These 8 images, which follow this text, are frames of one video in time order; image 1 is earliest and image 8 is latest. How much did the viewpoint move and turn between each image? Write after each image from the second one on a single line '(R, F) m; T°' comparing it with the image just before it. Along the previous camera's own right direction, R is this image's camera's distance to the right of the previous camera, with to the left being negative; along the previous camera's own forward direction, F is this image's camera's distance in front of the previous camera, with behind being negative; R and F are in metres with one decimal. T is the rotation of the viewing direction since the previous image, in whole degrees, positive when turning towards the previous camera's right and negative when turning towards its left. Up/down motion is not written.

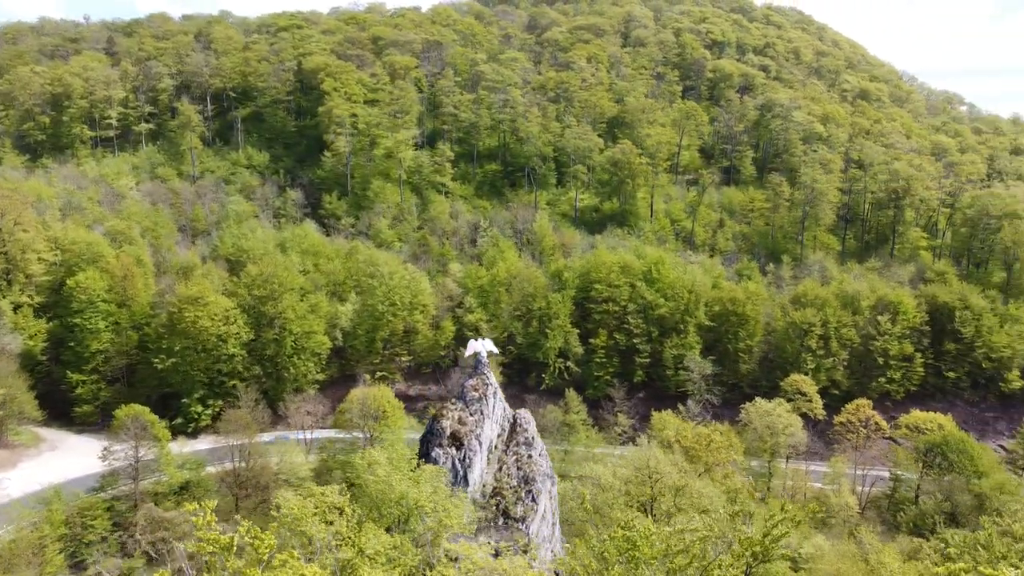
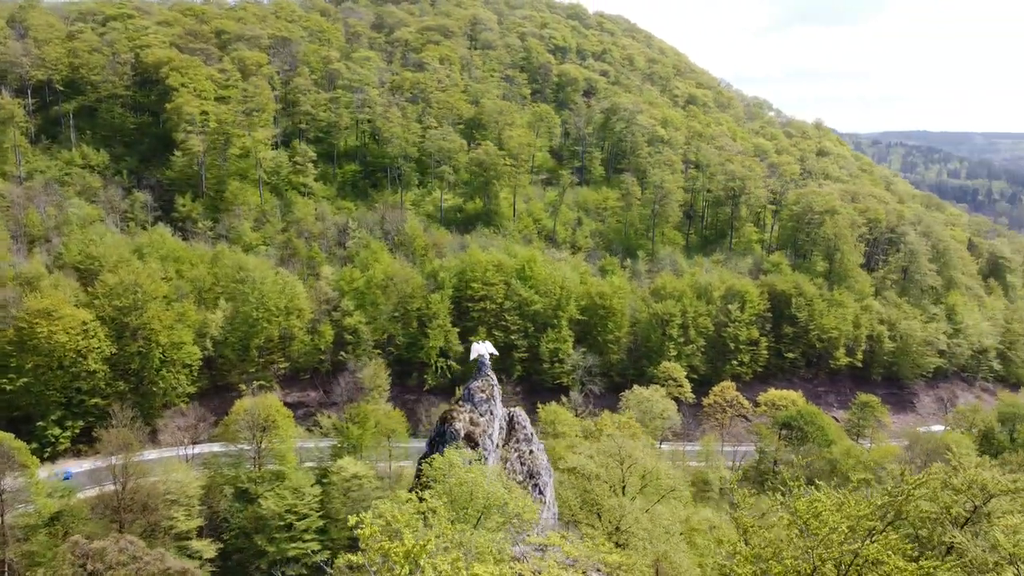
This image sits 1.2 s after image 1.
(-4.5, -0.5) m; +12°
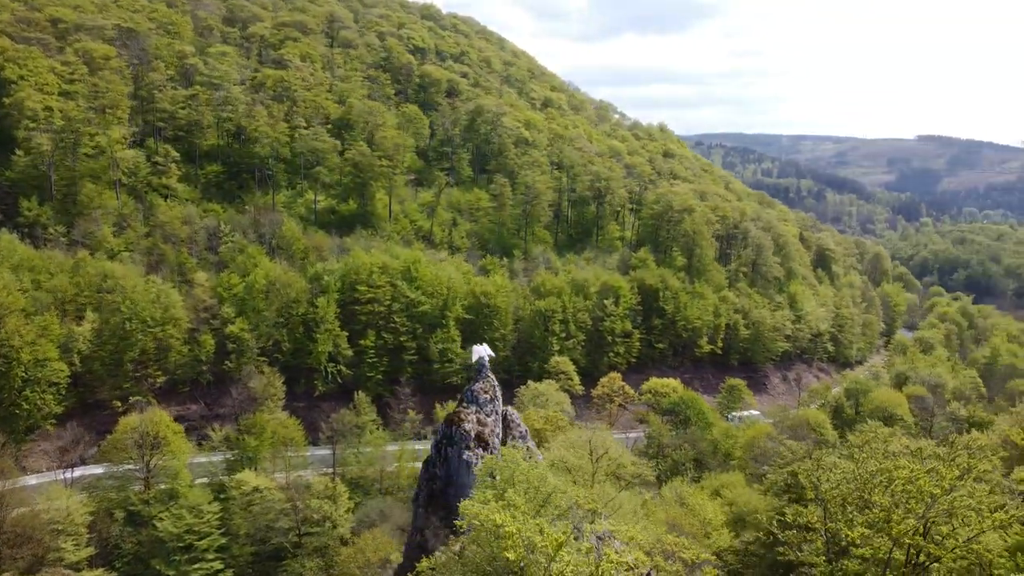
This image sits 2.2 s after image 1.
(-4.3, -0.4) m; +11°
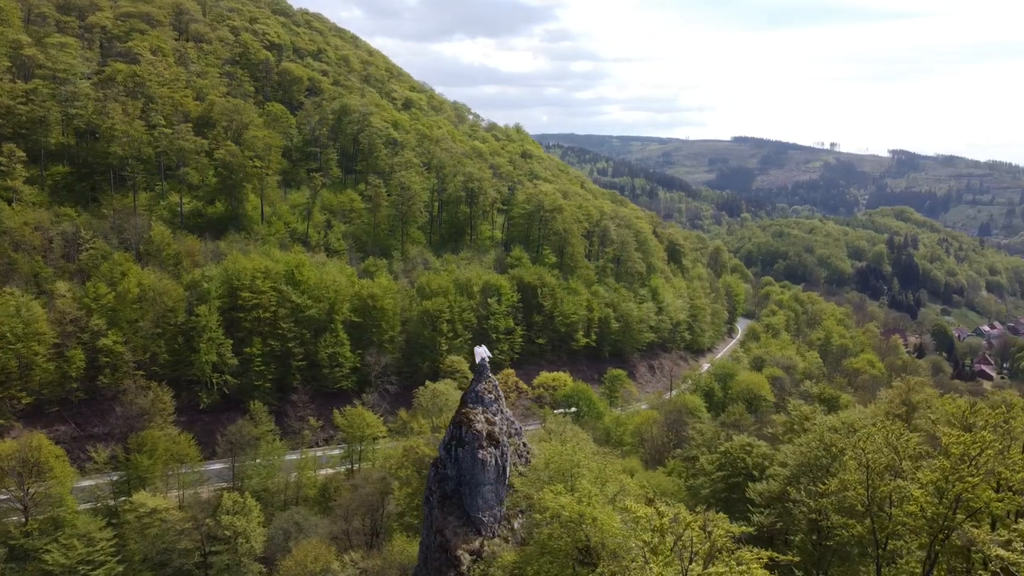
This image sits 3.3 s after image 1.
(-4.4, -0.4) m; +11°
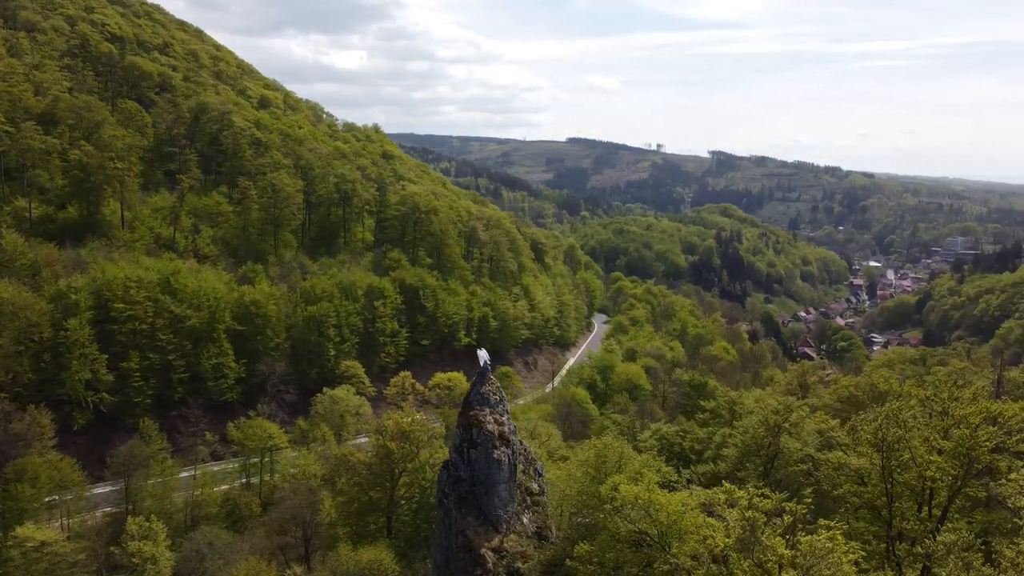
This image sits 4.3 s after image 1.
(-4.6, -0.3) m; +11°
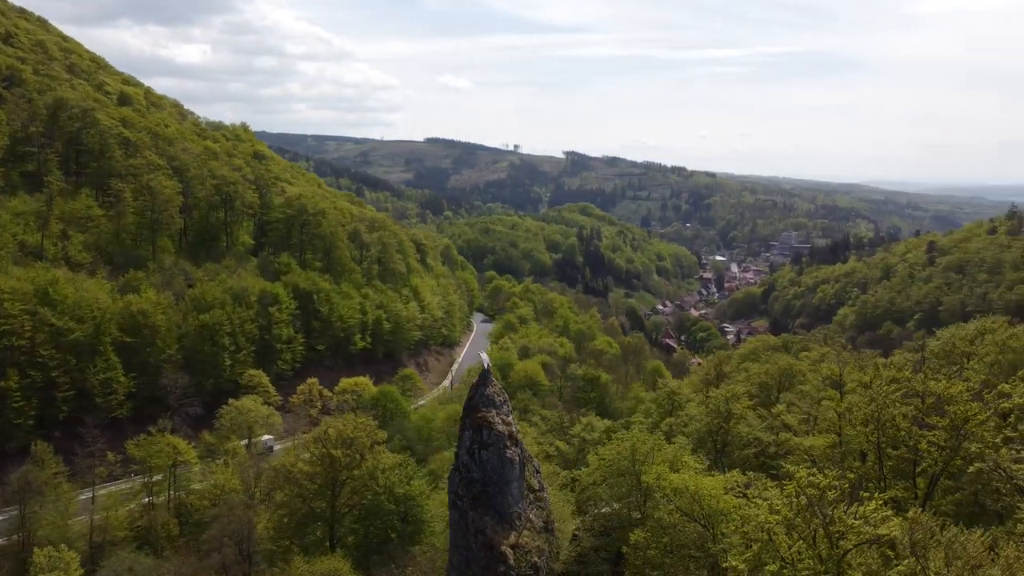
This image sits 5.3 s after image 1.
(-4.1, -0.2) m; +10°
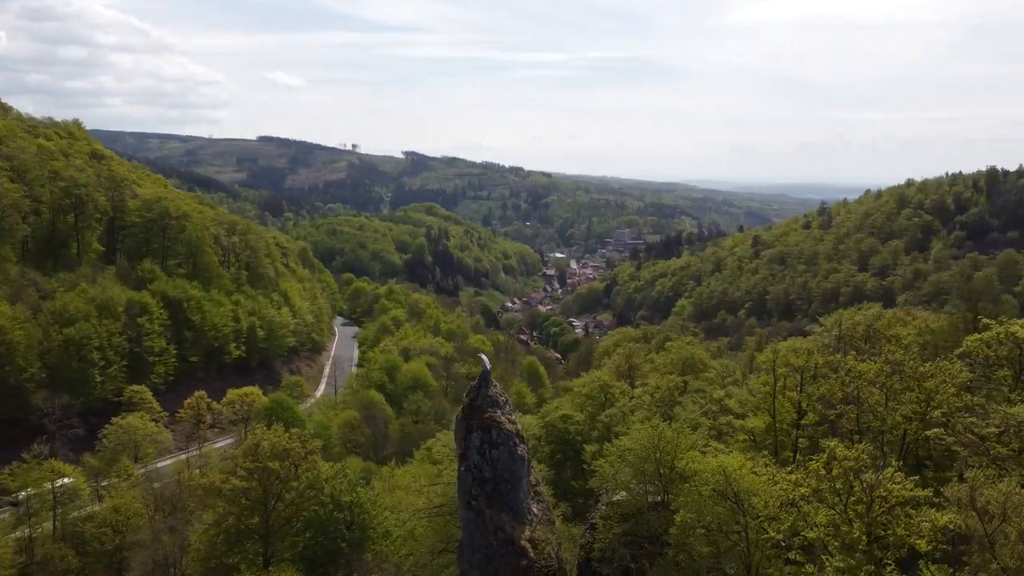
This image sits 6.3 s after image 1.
(-4.7, -0.1) m; +11°
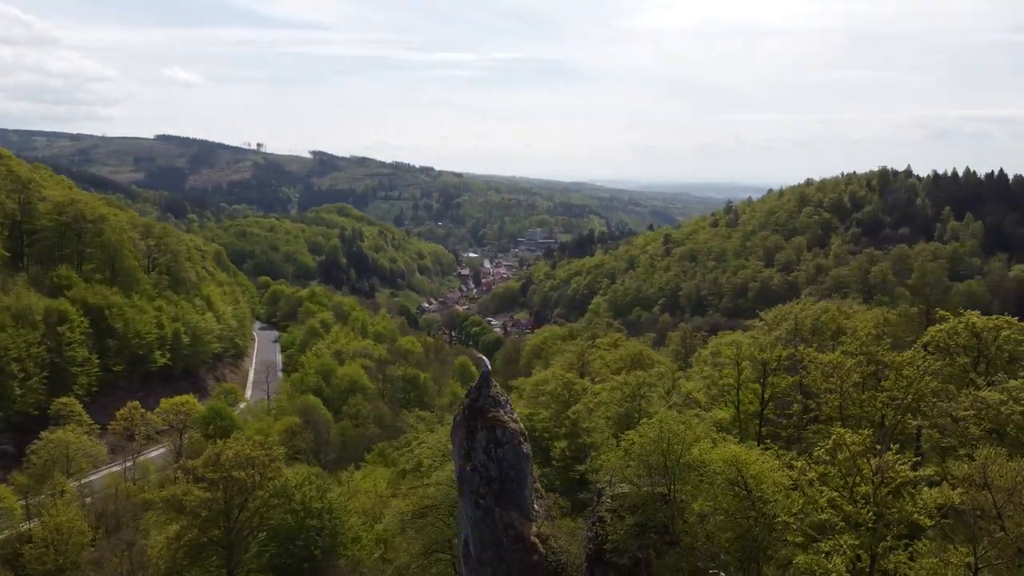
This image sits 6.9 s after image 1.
(-2.7, -0.2) m; +6°
